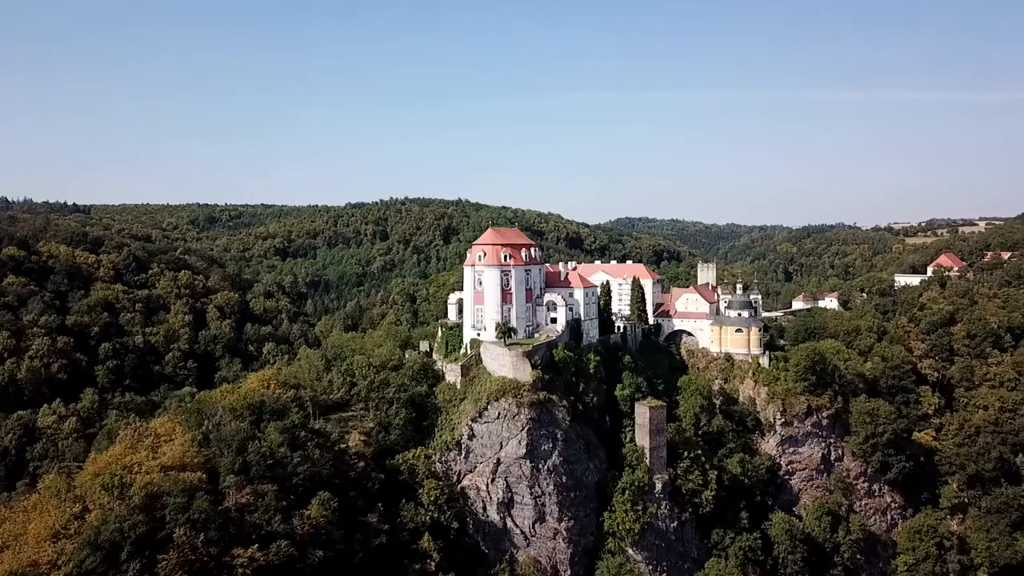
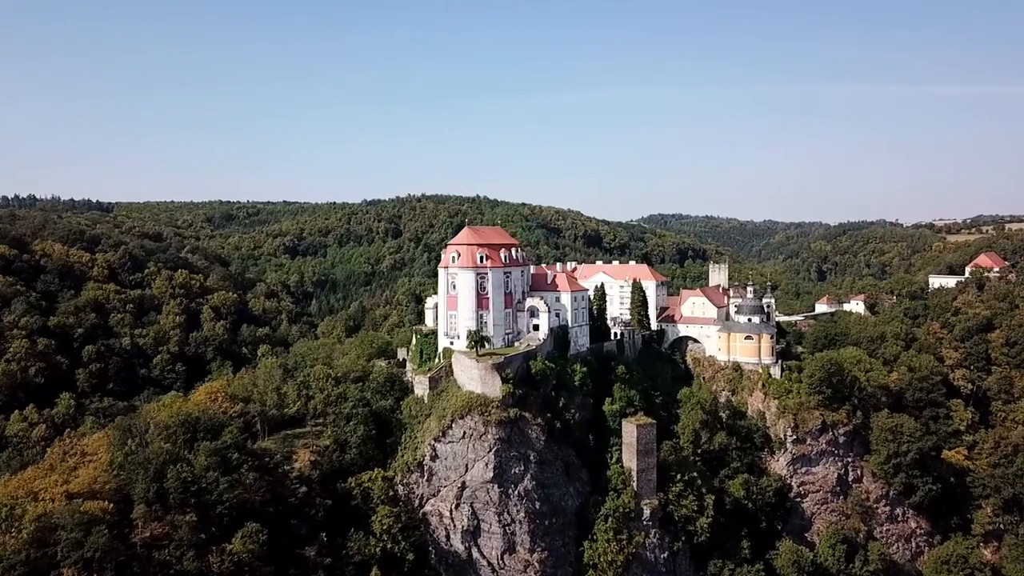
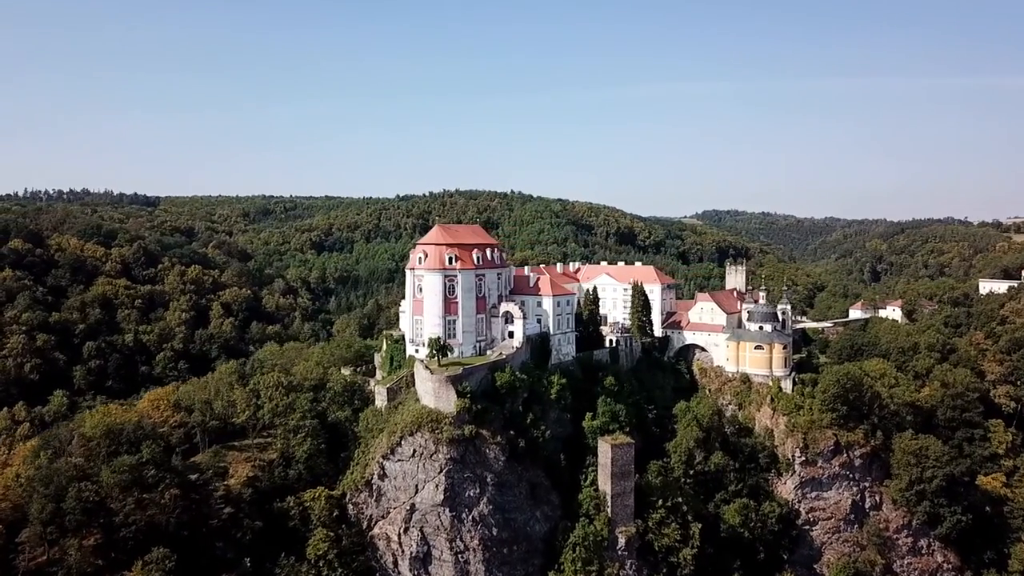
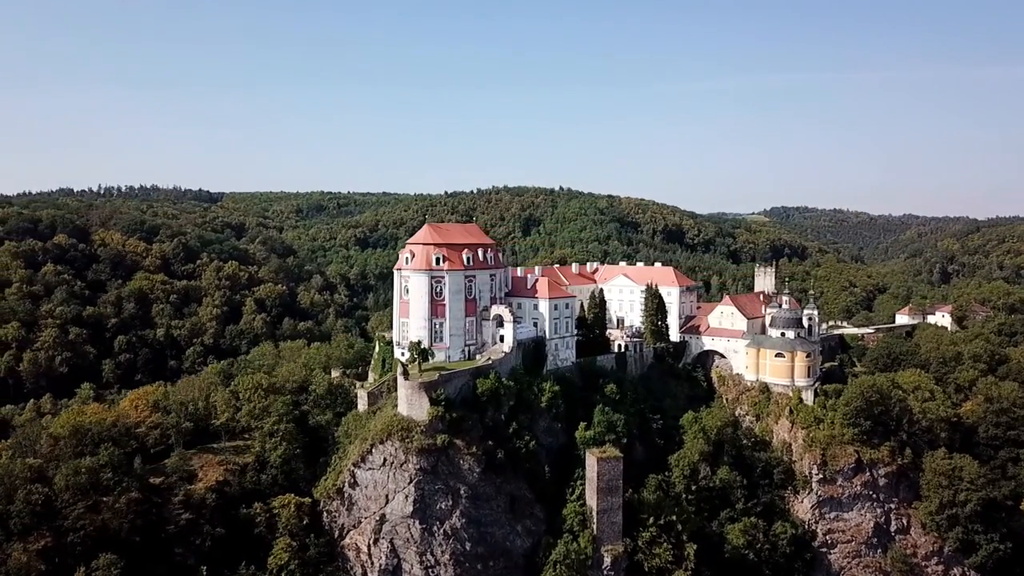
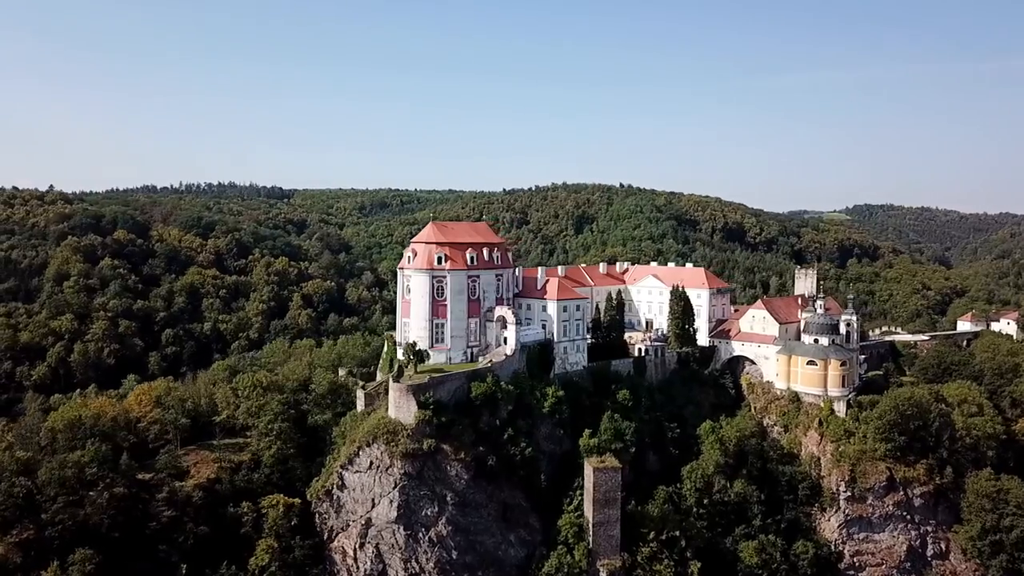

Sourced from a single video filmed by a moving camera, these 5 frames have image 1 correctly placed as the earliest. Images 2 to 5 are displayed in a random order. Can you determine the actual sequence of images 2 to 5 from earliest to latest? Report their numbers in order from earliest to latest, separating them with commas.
2, 3, 4, 5
